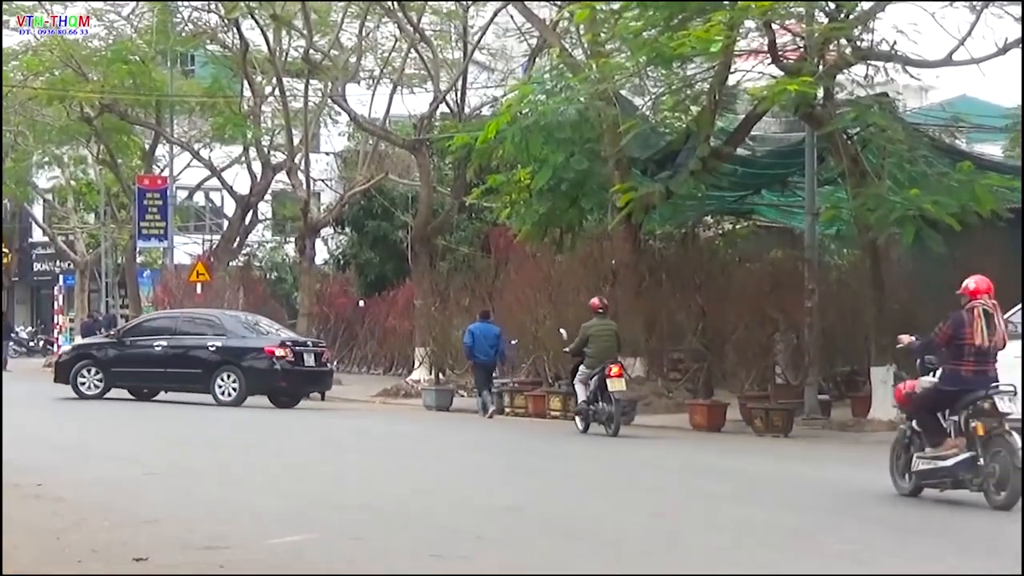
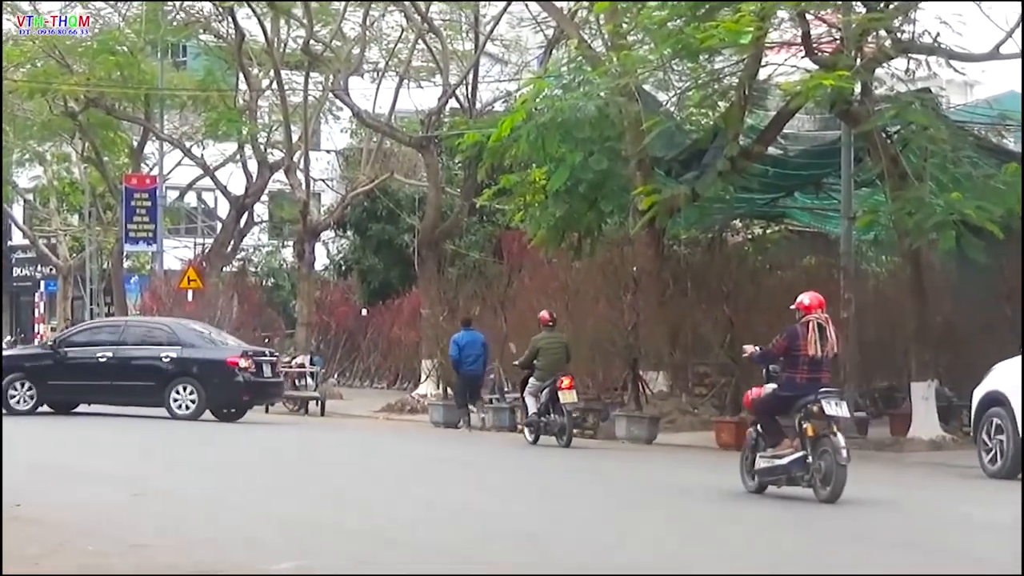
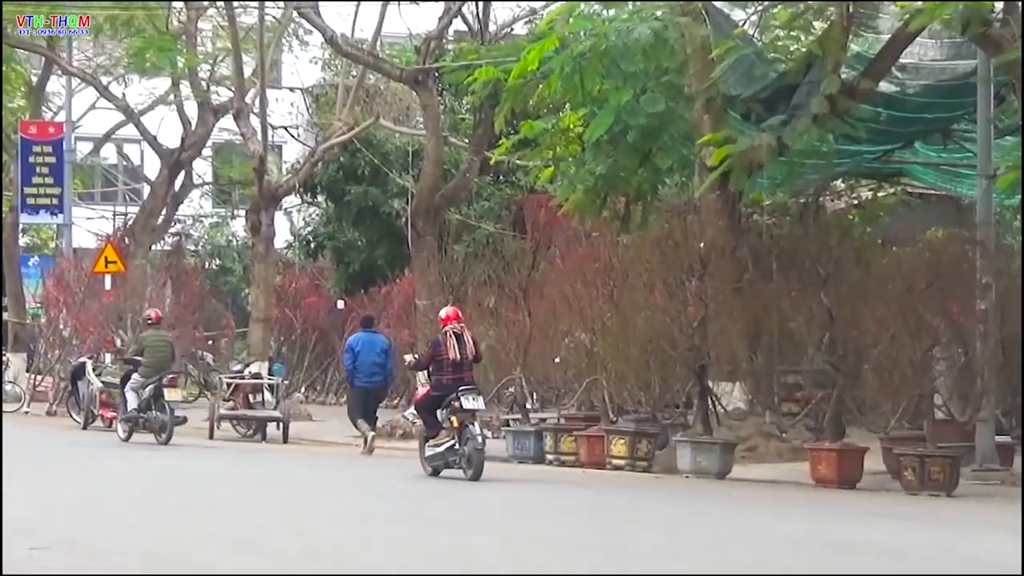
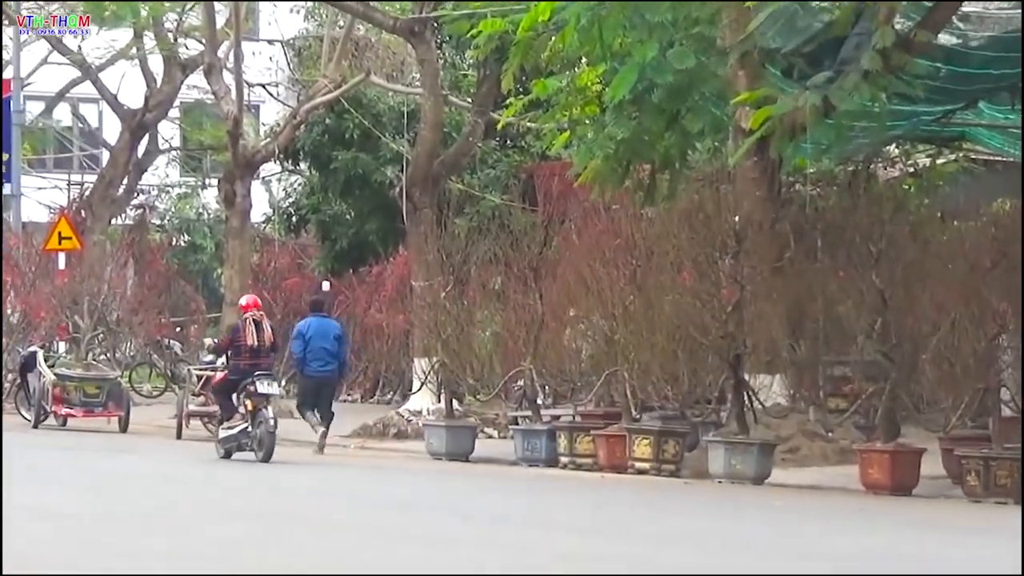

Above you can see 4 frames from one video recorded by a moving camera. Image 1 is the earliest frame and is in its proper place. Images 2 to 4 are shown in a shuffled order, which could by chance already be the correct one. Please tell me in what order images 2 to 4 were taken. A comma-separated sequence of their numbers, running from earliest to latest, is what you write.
2, 3, 4
